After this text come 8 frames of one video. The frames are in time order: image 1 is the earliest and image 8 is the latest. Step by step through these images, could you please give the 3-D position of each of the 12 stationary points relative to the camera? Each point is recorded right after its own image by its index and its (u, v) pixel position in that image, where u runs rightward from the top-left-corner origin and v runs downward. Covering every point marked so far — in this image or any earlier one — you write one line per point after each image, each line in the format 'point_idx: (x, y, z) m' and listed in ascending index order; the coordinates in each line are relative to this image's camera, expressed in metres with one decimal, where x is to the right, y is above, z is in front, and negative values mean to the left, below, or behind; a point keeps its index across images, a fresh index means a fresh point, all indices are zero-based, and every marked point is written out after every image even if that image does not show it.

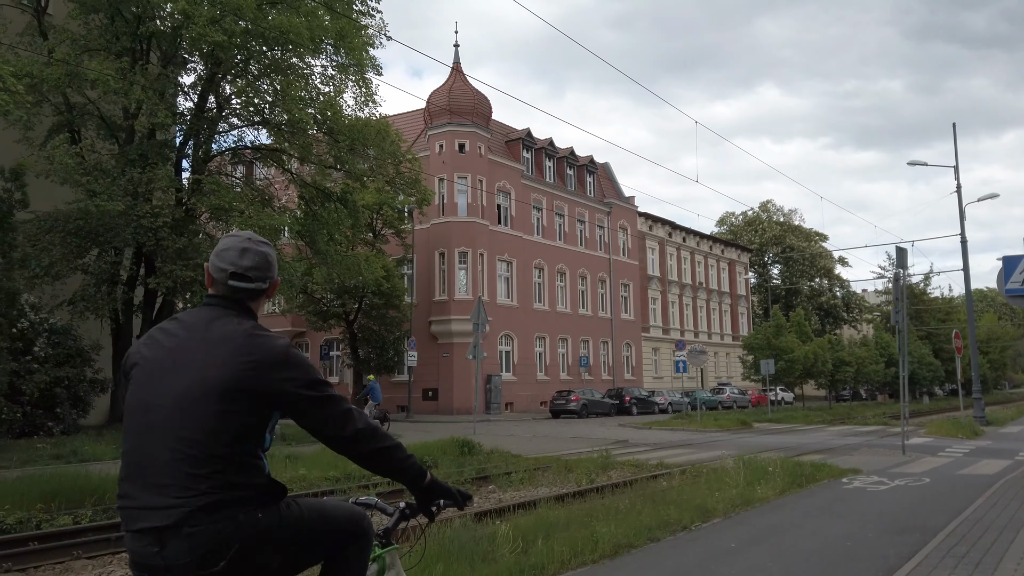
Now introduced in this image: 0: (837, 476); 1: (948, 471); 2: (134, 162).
0: (+4.6, -2.6, +11.2) m
1: (+6.8, -2.9, +12.6) m
2: (-8.6, +2.9, +18.3) m
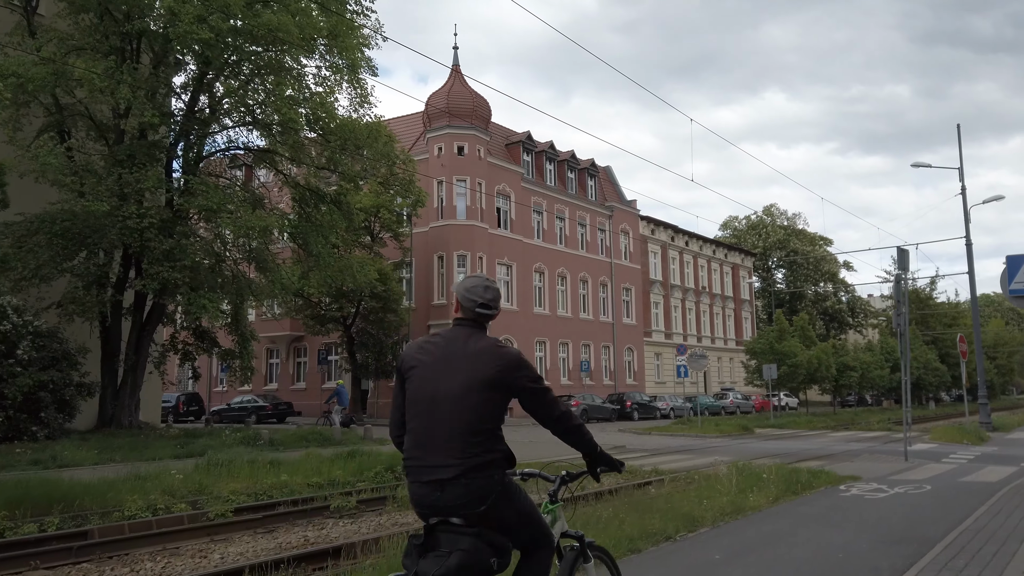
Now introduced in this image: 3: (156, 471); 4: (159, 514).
0: (+4.4, -2.6, +10.8) m
1: (+6.7, -2.9, +12.2) m
2: (-8.7, +2.9, +18.0) m
3: (-5.0, -2.6, +11.1) m
4: (-4.3, -2.7, +9.7) m
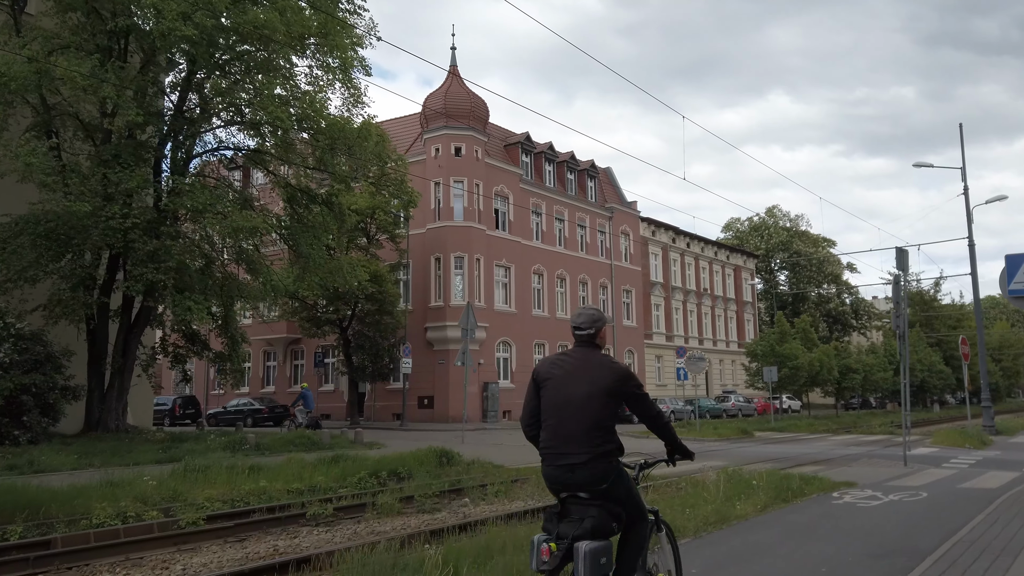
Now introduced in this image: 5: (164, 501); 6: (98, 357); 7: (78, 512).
0: (+4.1, -2.6, +10.4) m
1: (+6.4, -2.9, +11.8) m
2: (-8.9, +2.8, +17.8) m
3: (-5.2, -2.6, +10.8) m
4: (-4.5, -2.8, +9.4) m
5: (-4.5, -2.7, +10.2) m
6: (-9.6, -1.6, +18.6) m
7: (-5.1, -2.6, +9.4) m
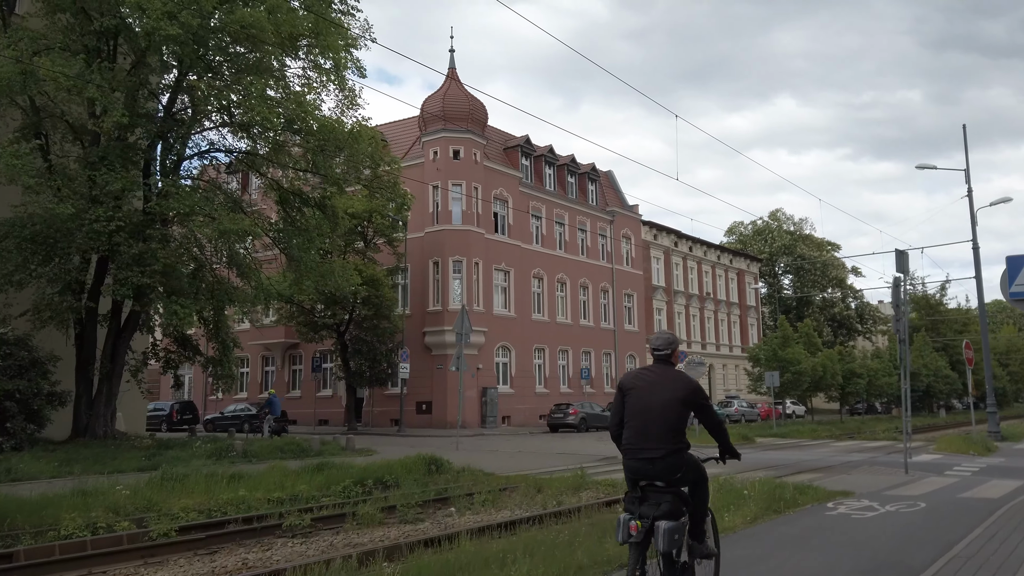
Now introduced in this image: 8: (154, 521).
0: (+3.9, -2.7, +10.1) m
1: (+6.3, -2.9, +11.4) m
2: (-9.1, +2.7, +17.5) m
3: (-5.4, -2.6, +10.5) m
4: (-4.7, -2.8, +9.1) m
5: (-4.7, -2.8, +9.9) m
6: (-9.8, -1.7, +18.3) m
7: (-5.3, -2.7, +9.1) m
8: (-4.4, -2.8, +9.7) m
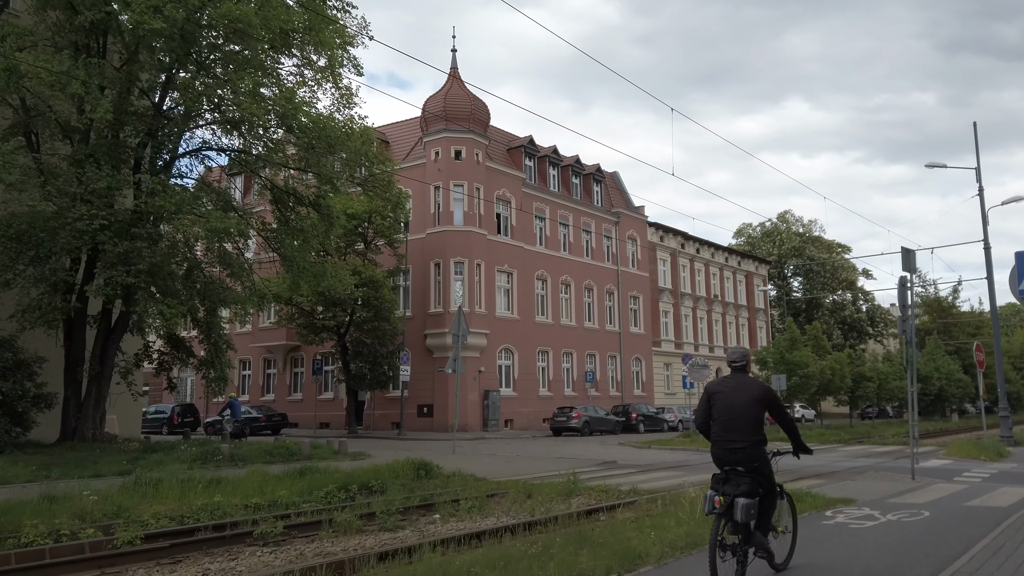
0: (+3.7, -2.6, +9.6) m
1: (+6.1, -2.9, +10.9) m
2: (-9.2, +2.7, +17.2) m
3: (-5.6, -2.6, +10.1) m
4: (-5.0, -2.8, +8.7) m
5: (-4.9, -2.8, +9.6) m
6: (-9.9, -1.7, +18.0) m
7: (-5.5, -2.7, +8.7) m
8: (-4.6, -2.8, +9.3) m
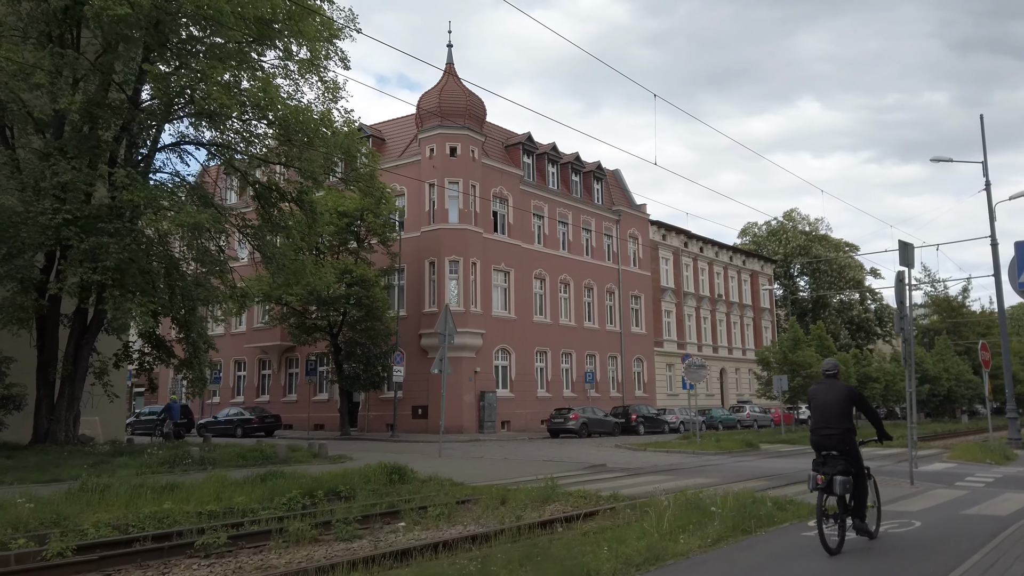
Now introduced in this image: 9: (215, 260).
0: (+3.3, -2.6, +9.0) m
1: (+5.6, -2.8, +10.2) m
2: (-9.6, +2.8, +16.7) m
3: (-6.0, -2.5, +9.6) m
4: (-5.4, -2.7, +8.2) m
5: (-5.3, -2.7, +9.0) m
6: (-10.2, -1.7, +17.5) m
7: (-6.0, -2.6, +8.2) m
8: (-5.0, -2.7, +8.8) m
9: (-7.0, +0.7, +18.8) m
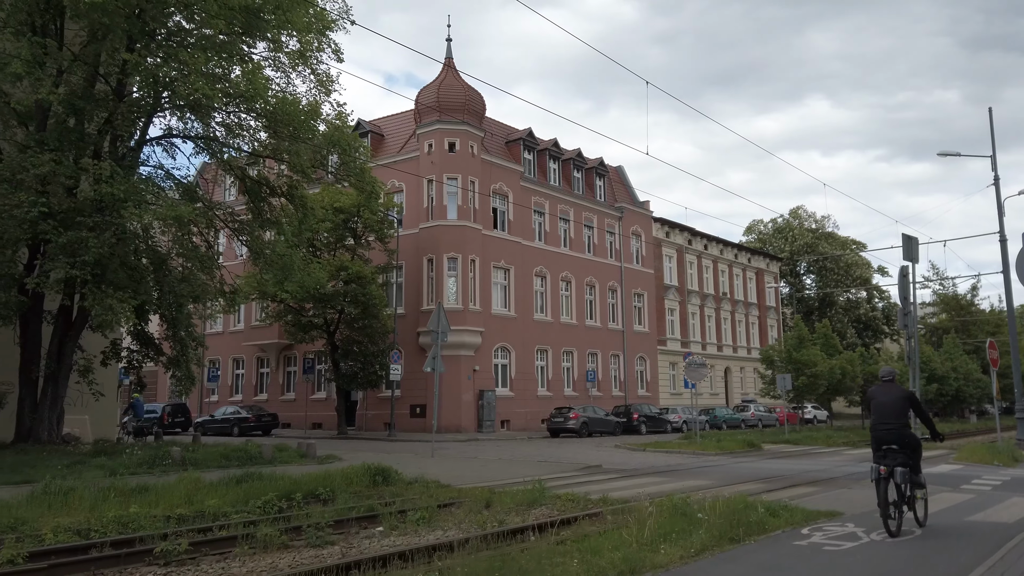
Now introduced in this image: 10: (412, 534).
0: (+3.1, -2.5, +8.5) m
1: (+5.4, -2.8, +9.7) m
2: (-9.7, +2.8, +16.4) m
3: (-6.2, -2.5, +9.2) m
4: (-5.6, -2.6, +7.8) m
5: (-5.5, -2.6, +8.6) m
6: (-10.4, -1.6, +17.2) m
7: (-6.2, -2.5, +7.8) m
8: (-5.3, -2.7, +8.4) m
9: (-7.2, +0.8, +18.4) m
10: (-1.2, -3.0, +9.8) m
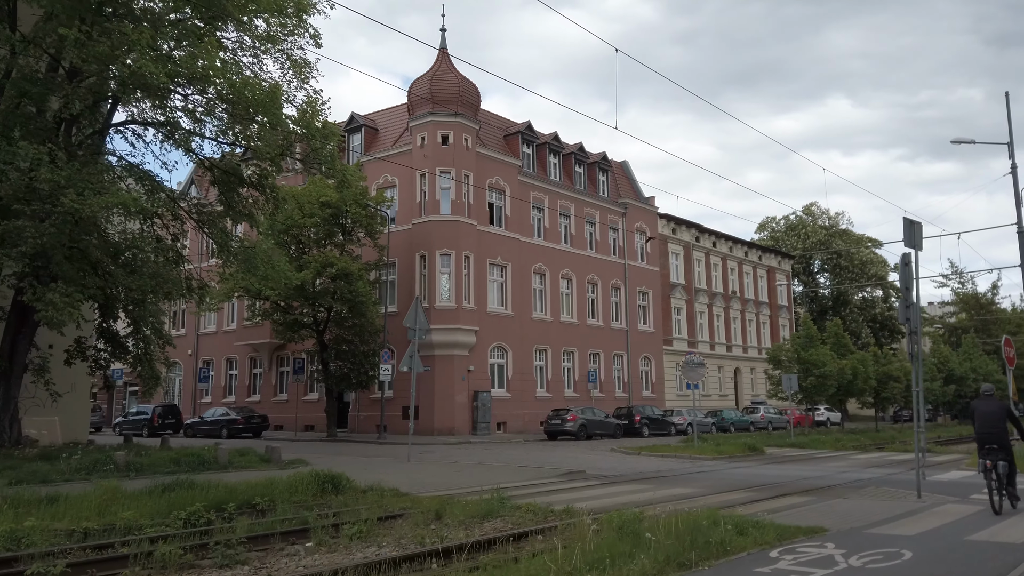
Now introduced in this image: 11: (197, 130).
0: (+2.4, -2.3, +7.3) m
1: (+4.8, -2.6, +8.5) m
2: (-10.2, +3.0, +15.5) m
3: (-6.9, -2.3, +8.2) m
4: (-6.3, -2.5, +6.8) m
5: (-6.2, -2.5, +7.6) m
6: (-10.9, -1.5, +16.3) m
7: (-6.9, -2.4, +6.8) m
8: (-5.9, -2.5, +7.4) m
9: (-7.7, +0.9, +17.5) m
10: (-1.9, -2.9, +8.7) m
11: (-7.1, +3.5, +18.6) m
